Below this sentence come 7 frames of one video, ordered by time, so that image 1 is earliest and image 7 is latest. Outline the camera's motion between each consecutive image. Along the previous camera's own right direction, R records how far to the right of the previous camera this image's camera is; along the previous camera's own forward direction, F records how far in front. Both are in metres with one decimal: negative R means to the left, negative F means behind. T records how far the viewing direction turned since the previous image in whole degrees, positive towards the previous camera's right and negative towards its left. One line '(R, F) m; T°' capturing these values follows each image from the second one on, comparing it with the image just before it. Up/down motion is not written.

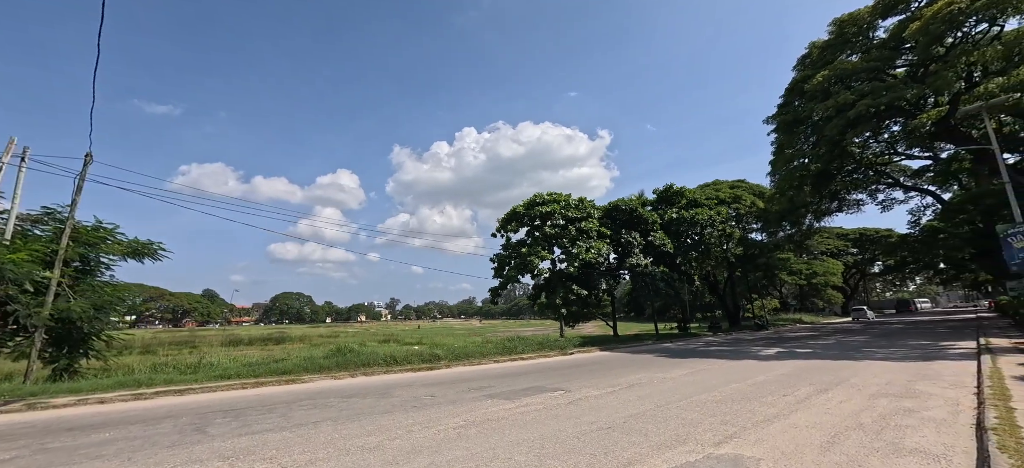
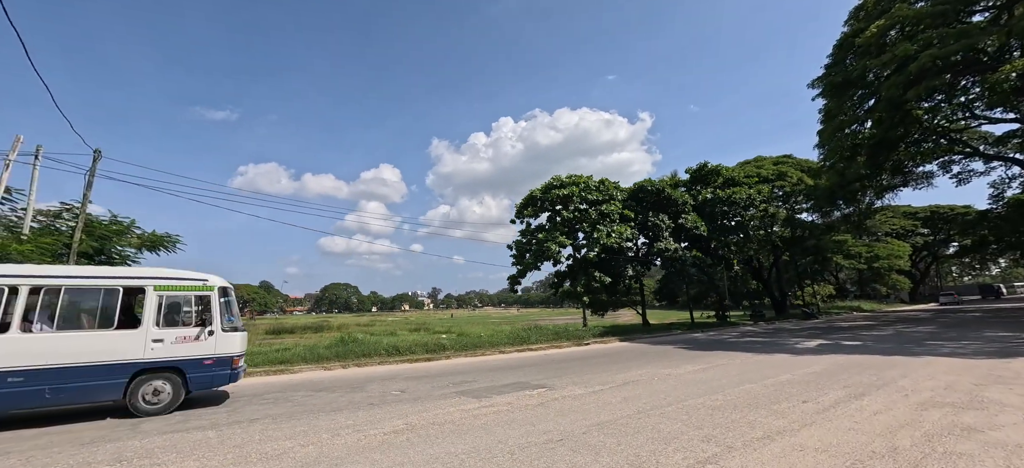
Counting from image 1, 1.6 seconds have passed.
(+1.2, +1.1) m; -6°
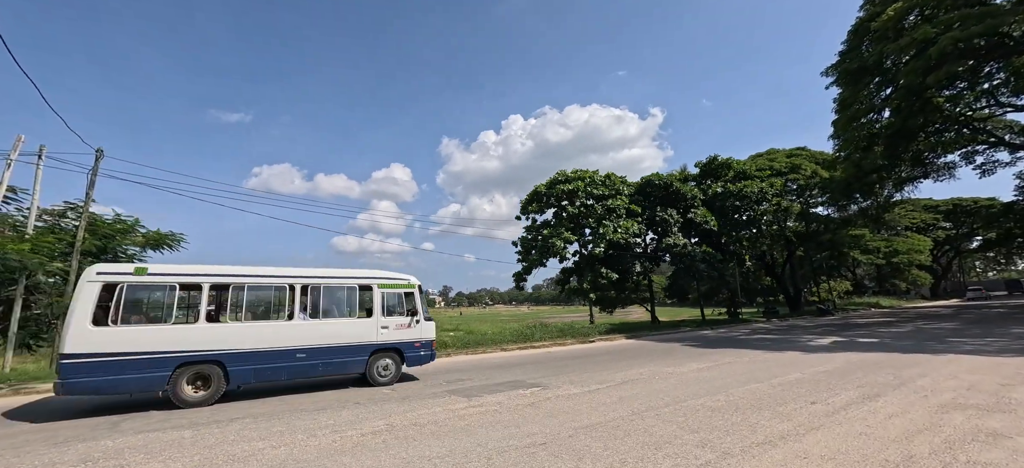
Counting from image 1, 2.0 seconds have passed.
(+0.3, +0.3) m; -1°
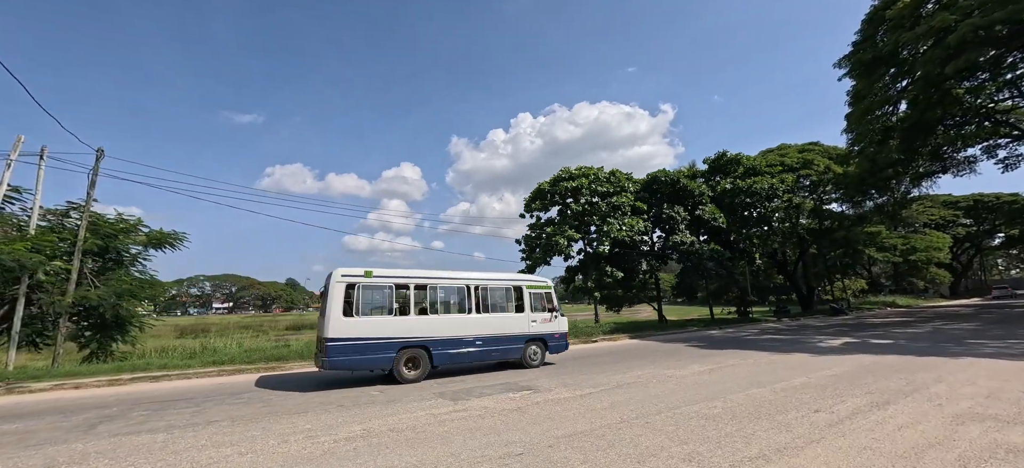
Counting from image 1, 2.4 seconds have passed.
(+0.3, +0.3) m; -1°
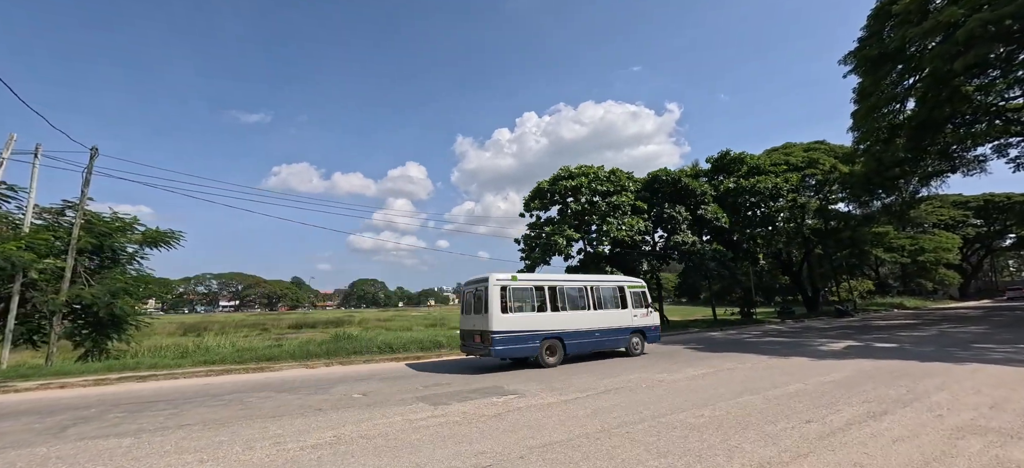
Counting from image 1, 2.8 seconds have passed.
(+0.3, +0.2) m; -1°
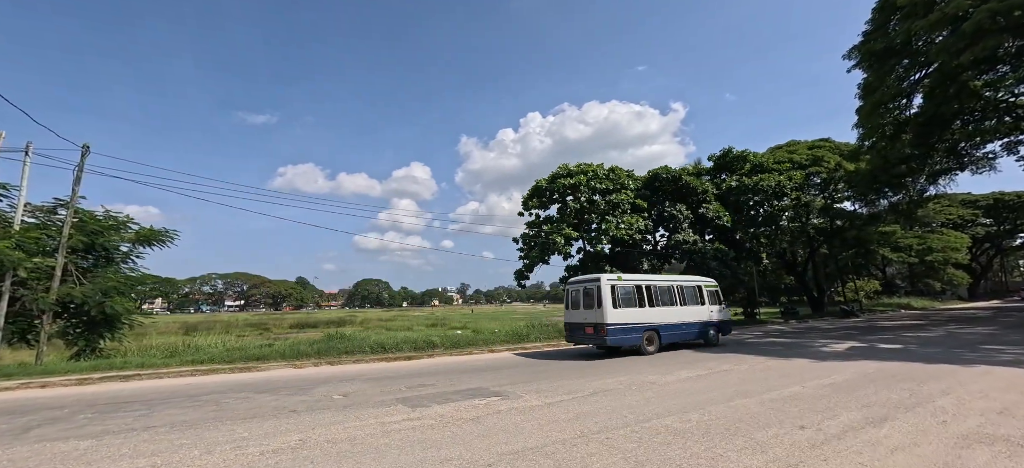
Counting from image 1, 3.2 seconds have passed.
(+0.3, +0.3) m; -1°
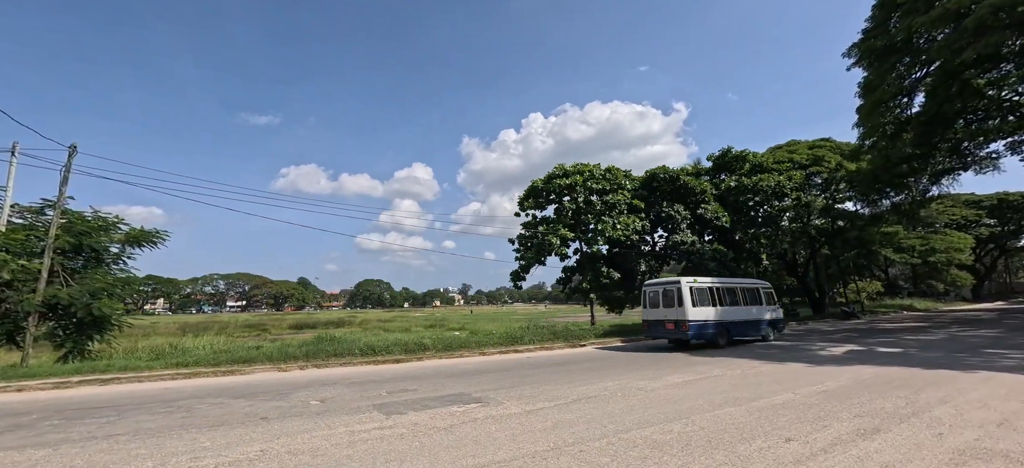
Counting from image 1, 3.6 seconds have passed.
(+0.3, +0.2) m; 0°
